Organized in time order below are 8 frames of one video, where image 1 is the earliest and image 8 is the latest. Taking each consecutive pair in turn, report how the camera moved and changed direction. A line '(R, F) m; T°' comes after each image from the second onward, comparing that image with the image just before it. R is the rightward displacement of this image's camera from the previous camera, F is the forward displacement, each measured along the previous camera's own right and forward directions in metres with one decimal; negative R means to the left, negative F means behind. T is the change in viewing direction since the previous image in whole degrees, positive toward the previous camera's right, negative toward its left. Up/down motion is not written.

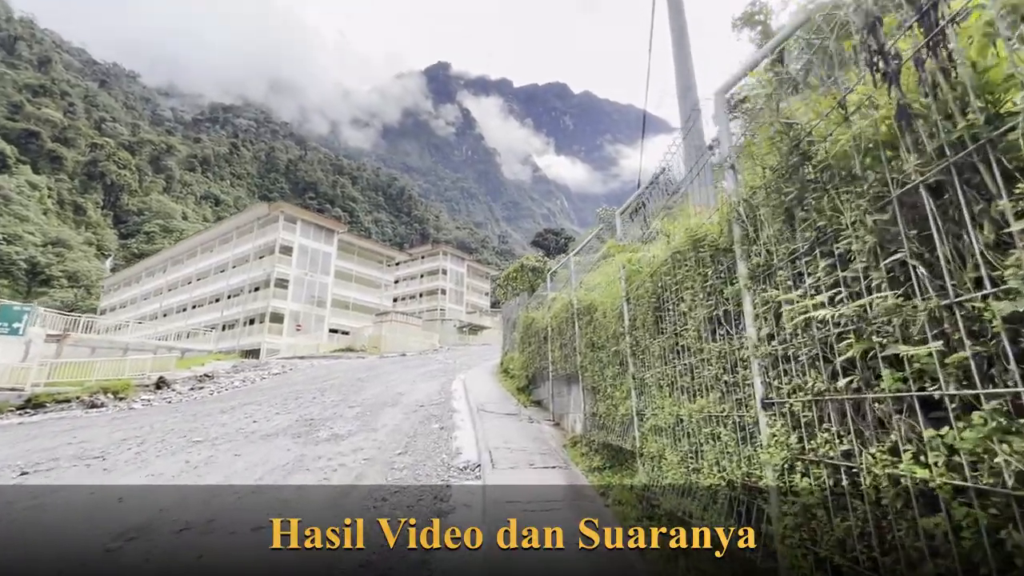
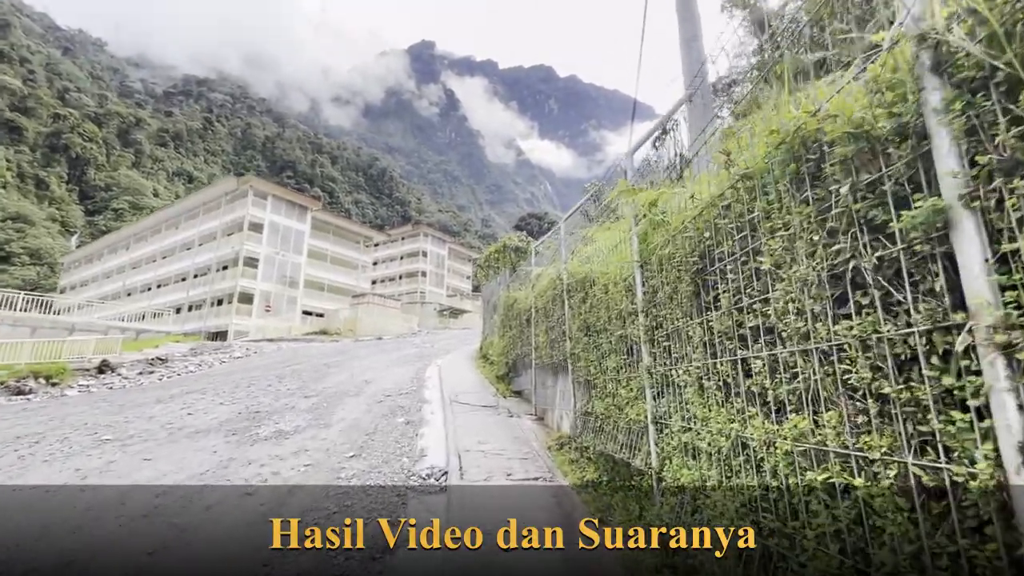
(+0.1, +1.2) m; +2°
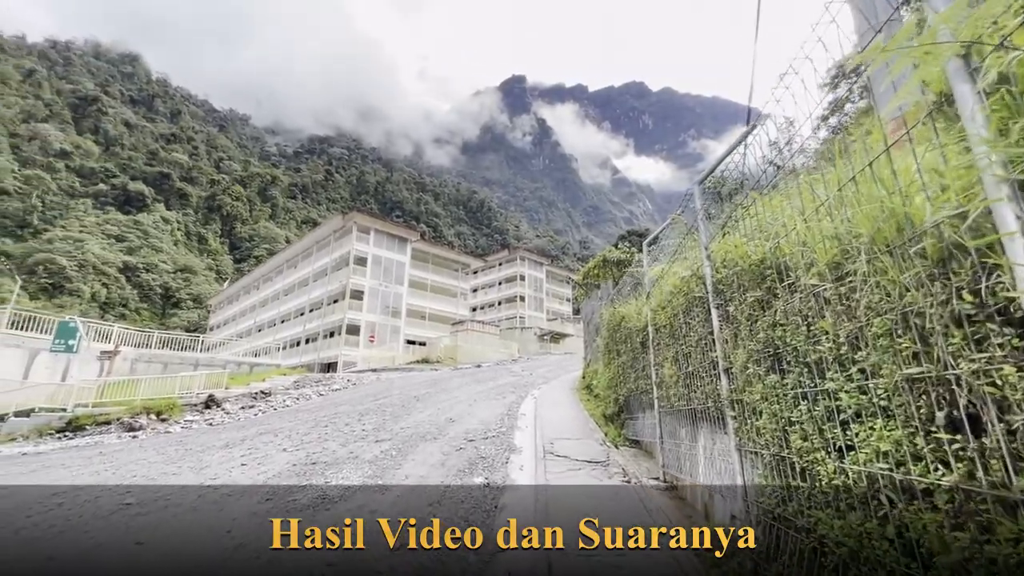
(0.0, +2.0) m; -12°
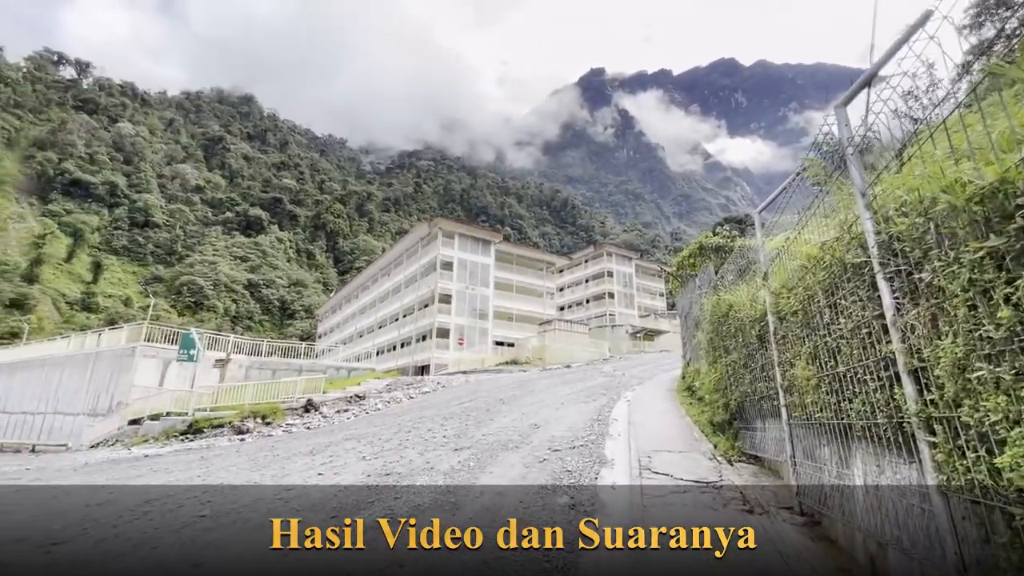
(+0.1, +0.8) m; -10°
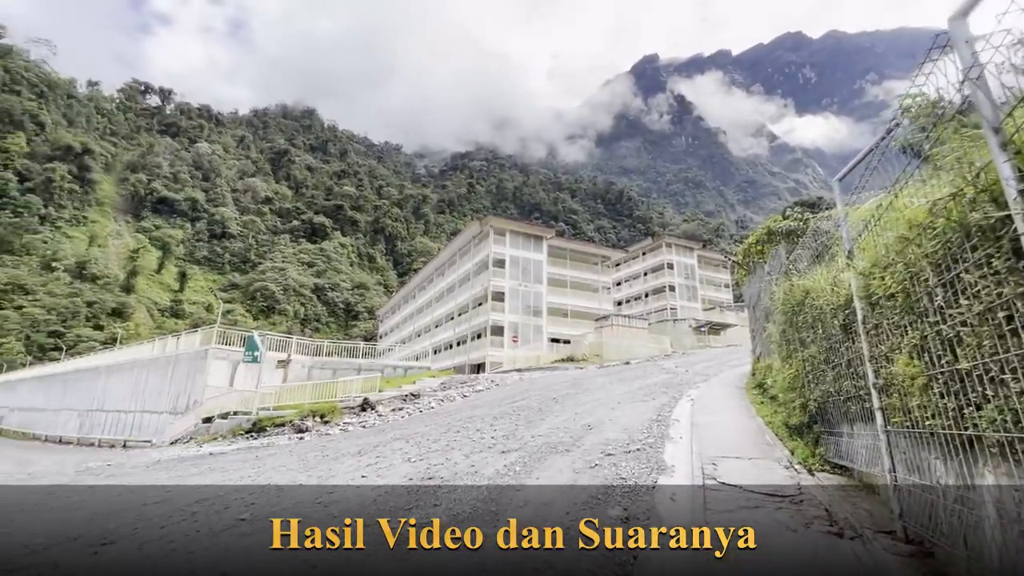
(+0.2, +0.5) m; -7°
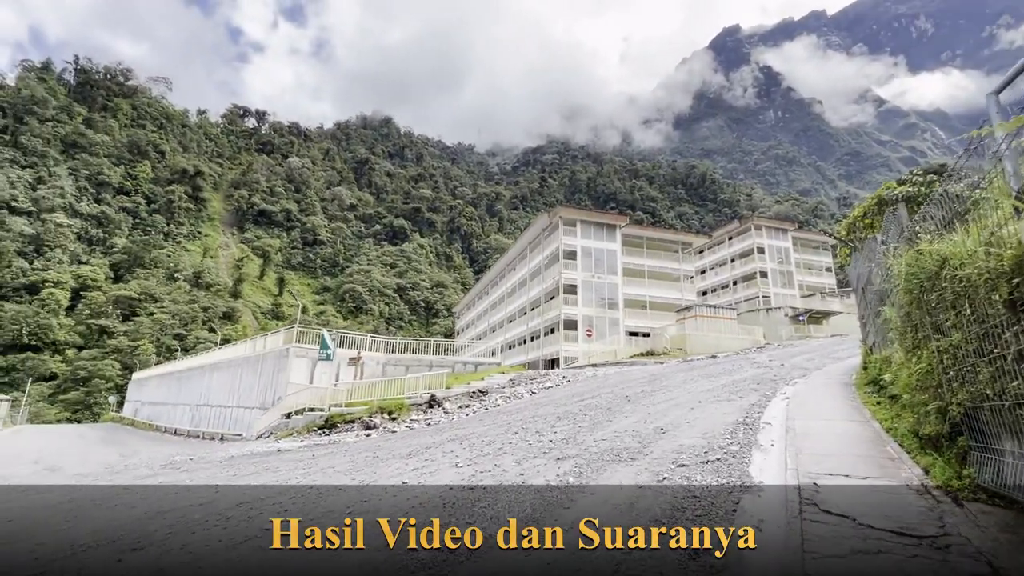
(+0.4, +0.8) m; -9°
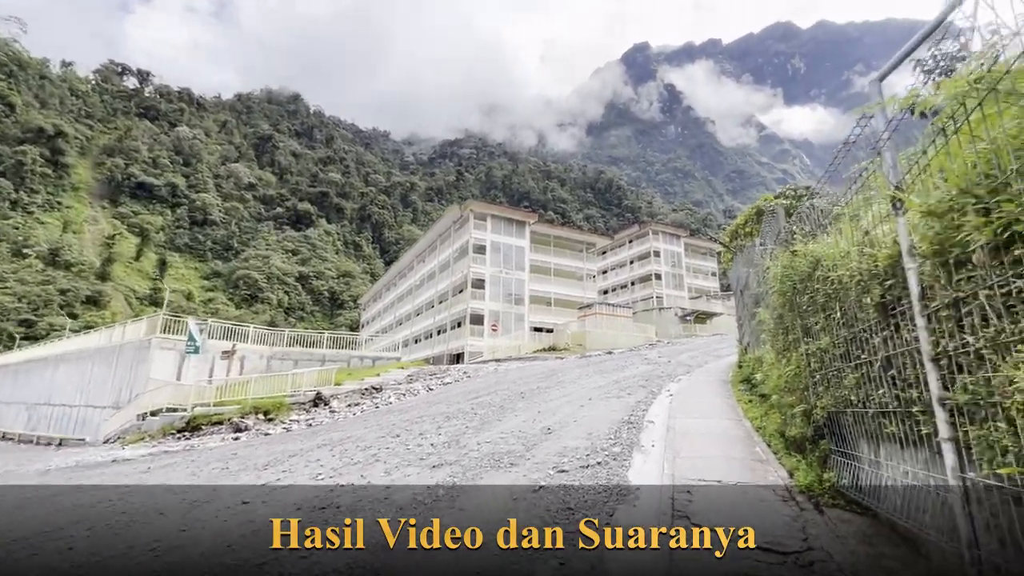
(+0.5, +0.6) m; +10°
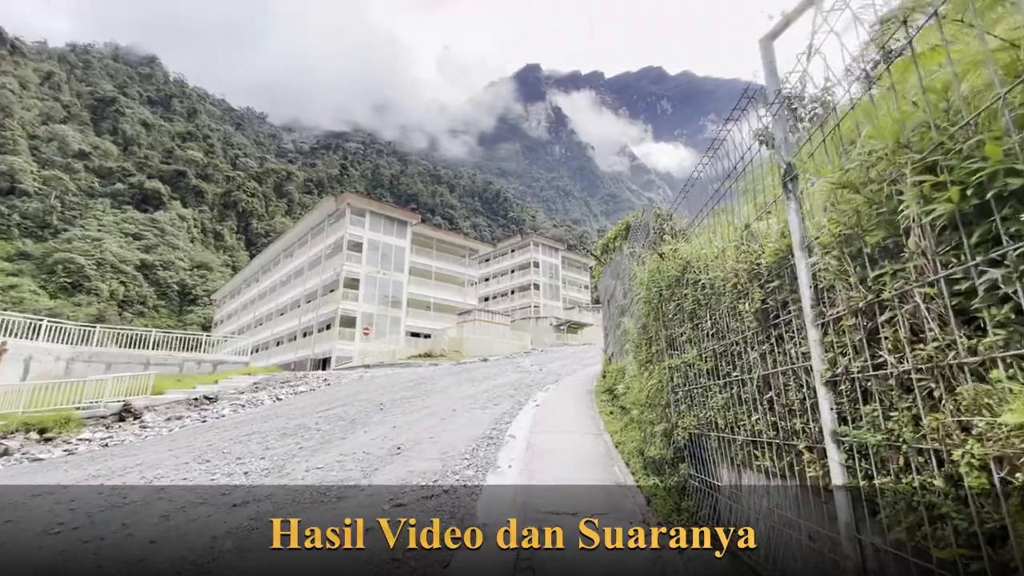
(+0.4, +0.8) m; +14°
